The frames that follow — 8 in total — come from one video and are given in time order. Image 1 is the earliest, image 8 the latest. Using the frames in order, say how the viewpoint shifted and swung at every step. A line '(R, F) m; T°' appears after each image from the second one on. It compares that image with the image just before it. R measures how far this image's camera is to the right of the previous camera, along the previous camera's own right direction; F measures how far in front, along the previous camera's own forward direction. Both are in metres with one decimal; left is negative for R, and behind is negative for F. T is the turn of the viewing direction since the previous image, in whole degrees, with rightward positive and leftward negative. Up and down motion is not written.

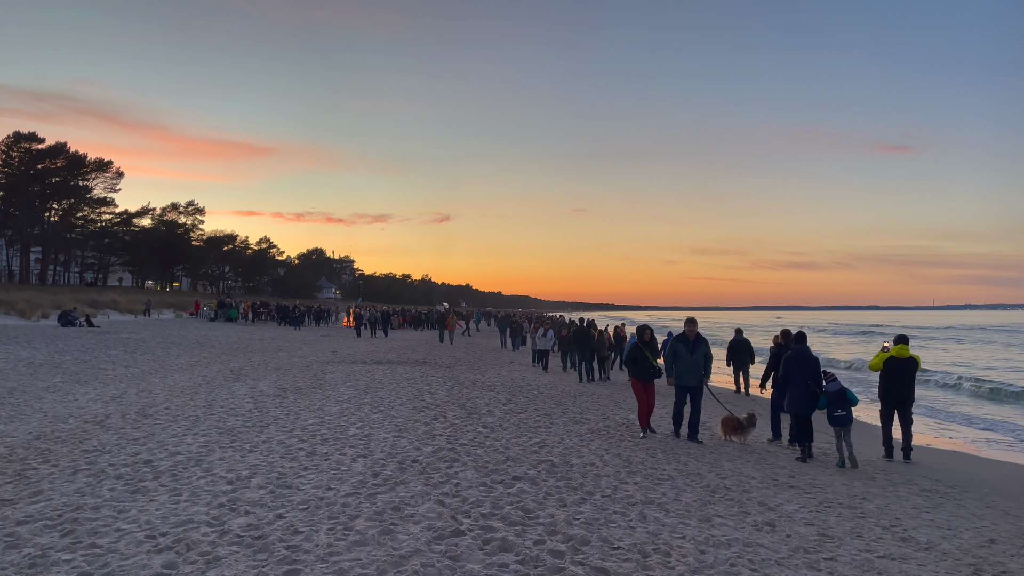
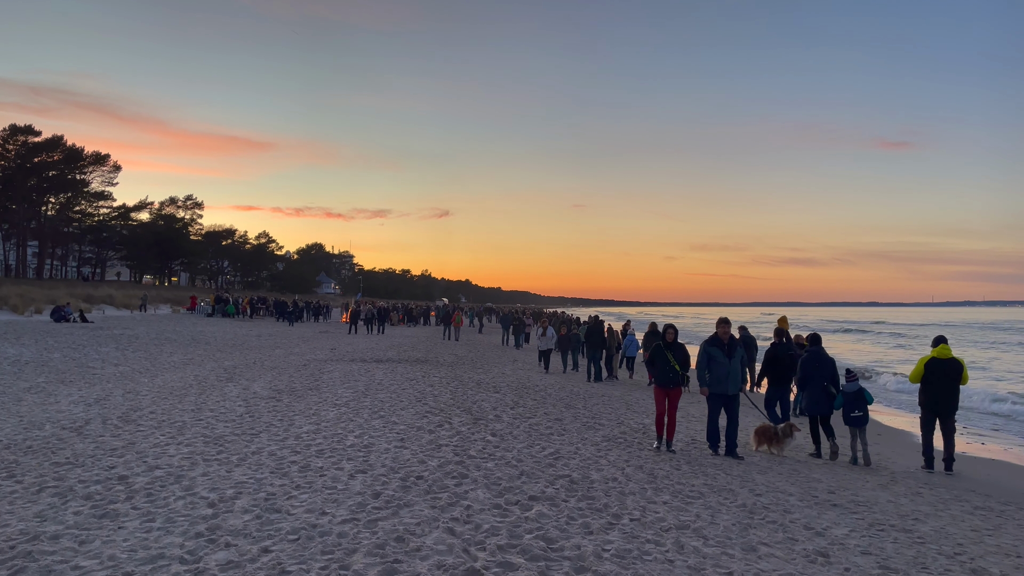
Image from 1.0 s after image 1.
(-0.2, +0.7) m; 0°
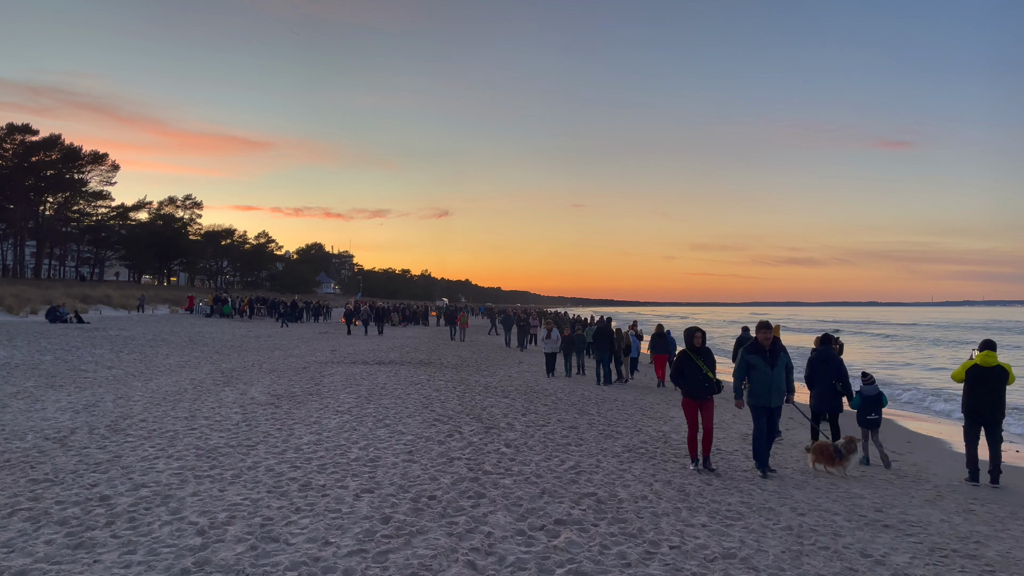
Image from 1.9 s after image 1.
(-0.2, +0.6) m; 0°
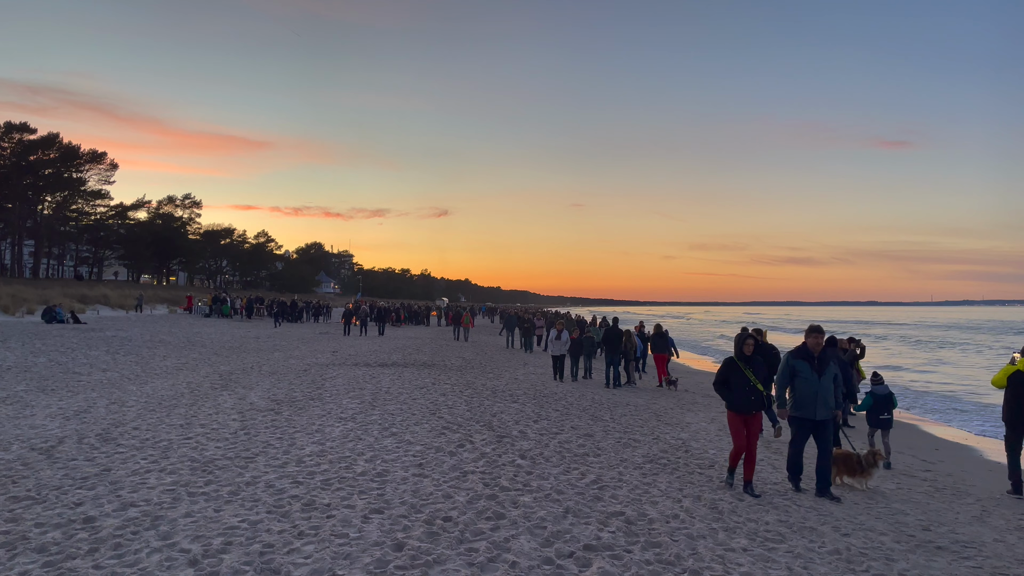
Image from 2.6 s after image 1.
(-0.2, +0.5) m; 0°
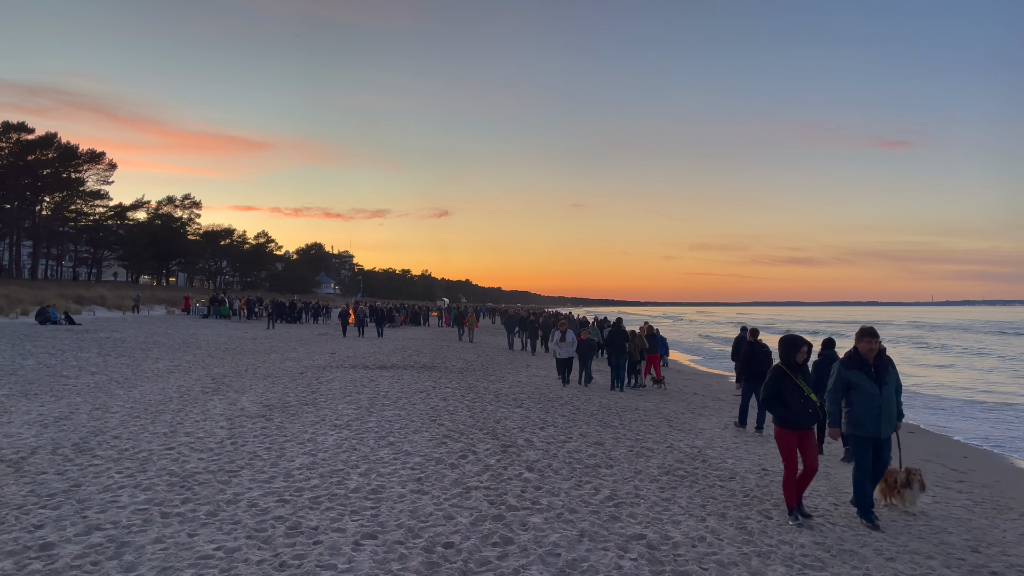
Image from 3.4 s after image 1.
(-0.1, +0.6) m; 0°
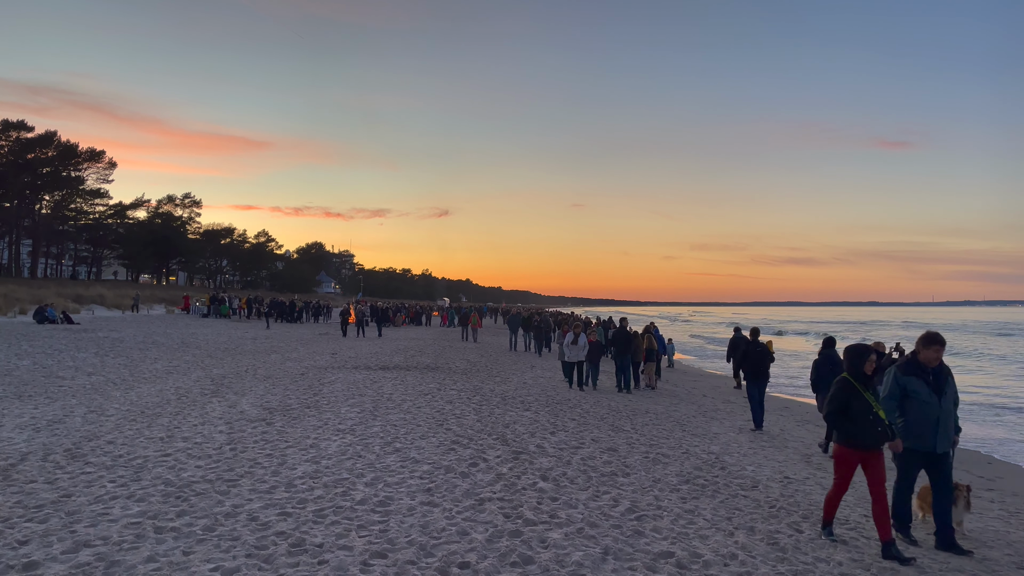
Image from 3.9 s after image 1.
(-0.1, +0.3) m; 0°
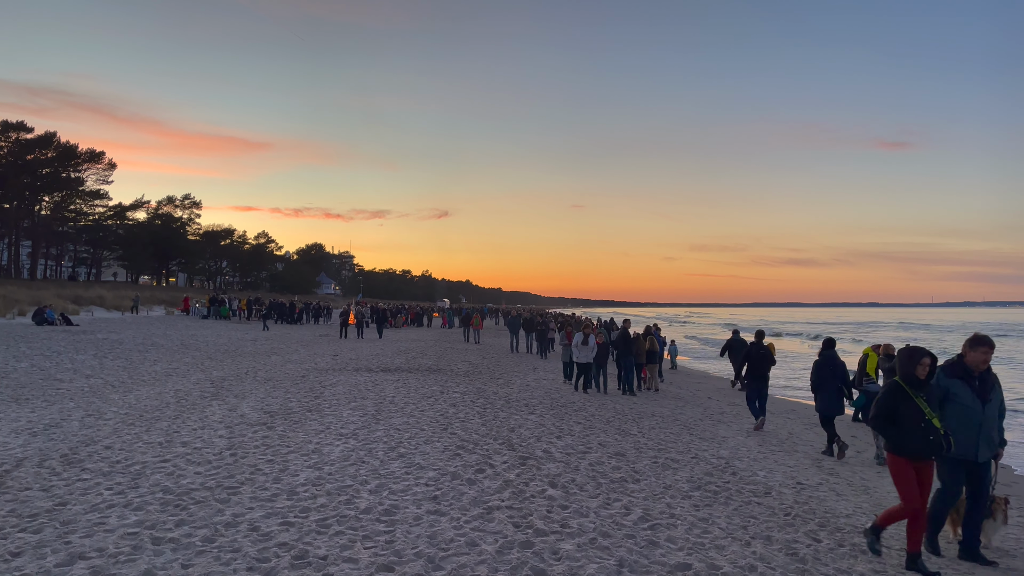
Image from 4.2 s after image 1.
(-0.1, +0.2) m; 0°
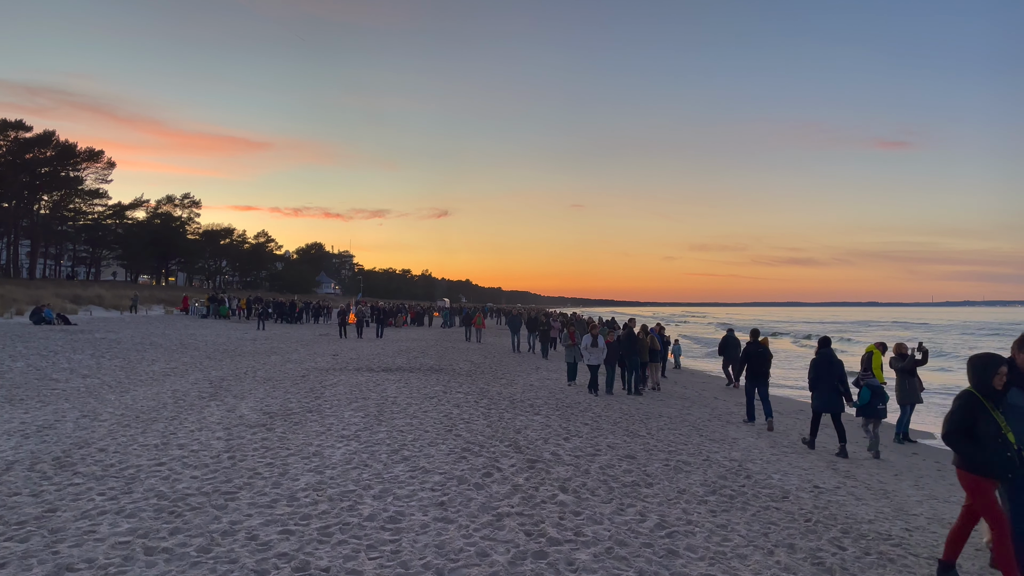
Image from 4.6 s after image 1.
(-0.1, +0.3) m; 0°
